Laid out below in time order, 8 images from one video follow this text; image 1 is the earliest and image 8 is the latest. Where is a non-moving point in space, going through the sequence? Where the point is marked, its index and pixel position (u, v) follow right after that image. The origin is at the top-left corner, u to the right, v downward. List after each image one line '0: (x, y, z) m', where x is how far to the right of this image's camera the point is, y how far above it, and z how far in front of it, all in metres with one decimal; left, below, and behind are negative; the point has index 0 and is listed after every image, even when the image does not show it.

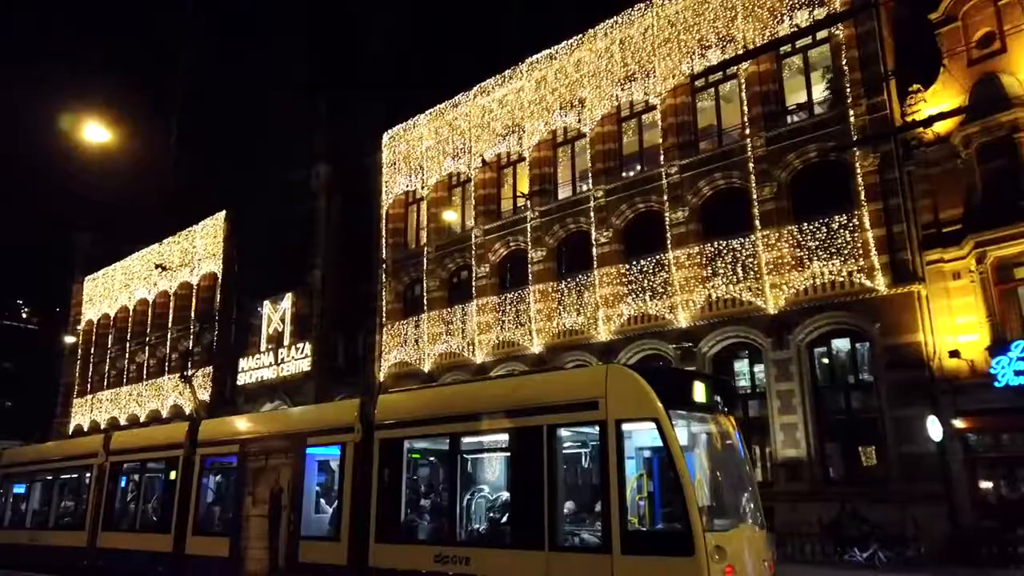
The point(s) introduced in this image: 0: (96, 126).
0: (-6.9, +2.7, +12.2) m
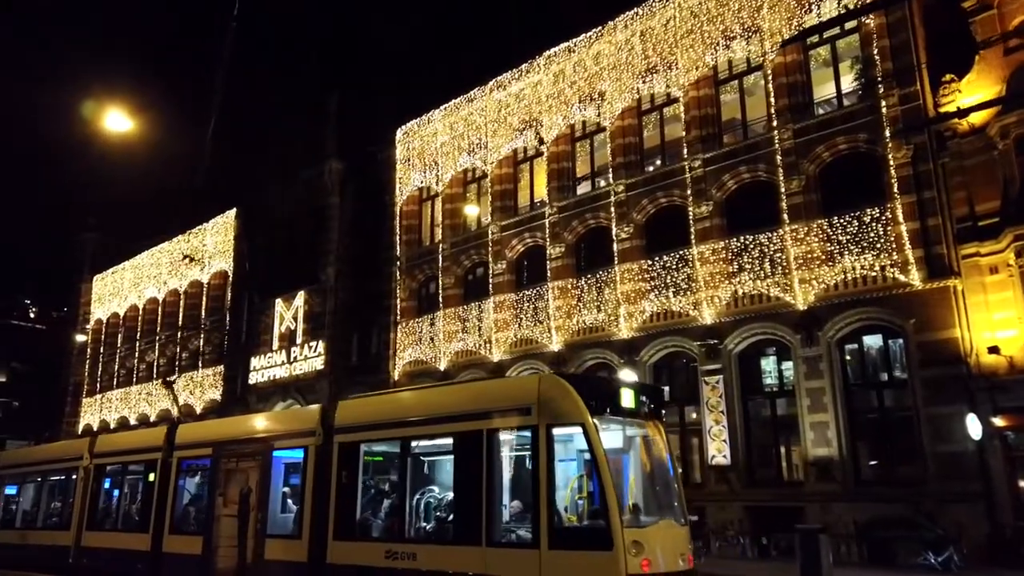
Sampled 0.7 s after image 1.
0: (-6.3, +2.8, +11.9) m
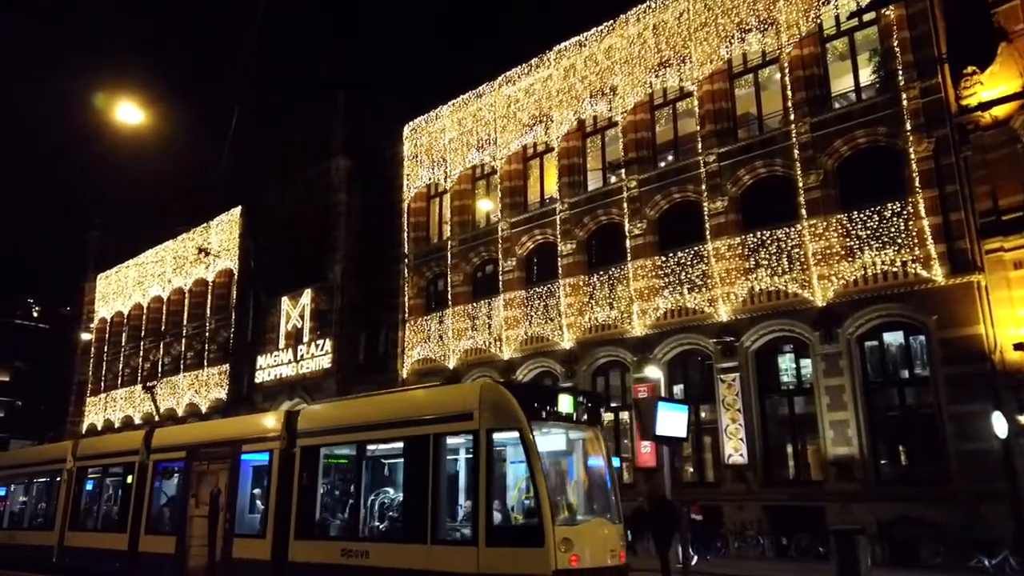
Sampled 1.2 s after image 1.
0: (-6.0, +2.9, +11.6) m
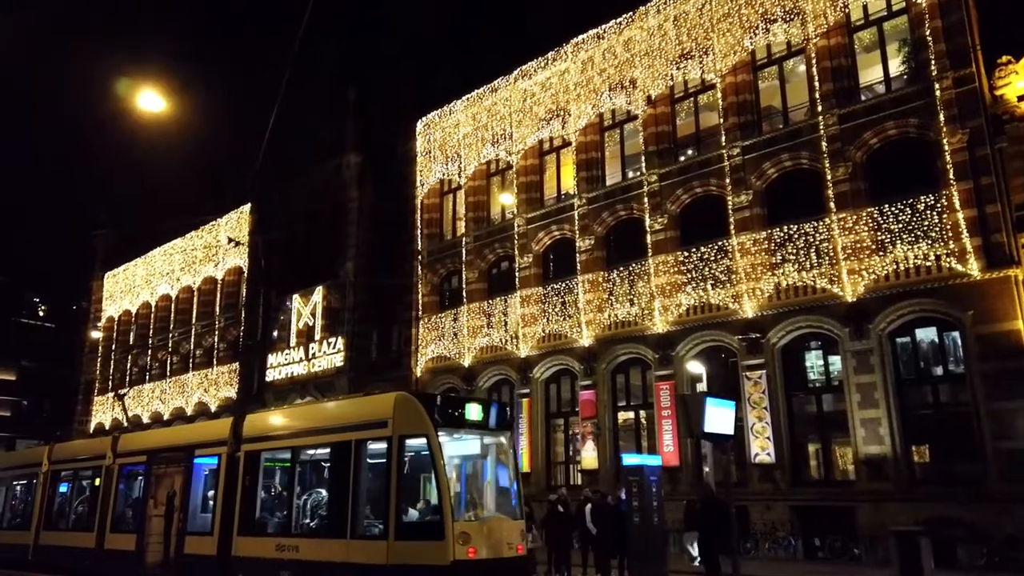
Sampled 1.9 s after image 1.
0: (-5.5, +3.0, +11.2) m
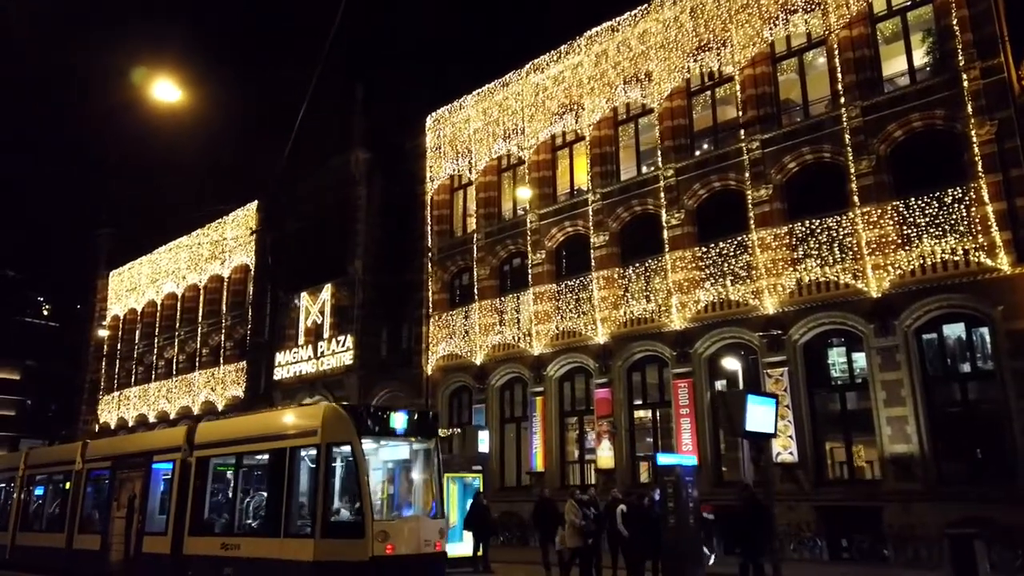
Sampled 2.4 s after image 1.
0: (-5.1, +3.1, +10.9) m
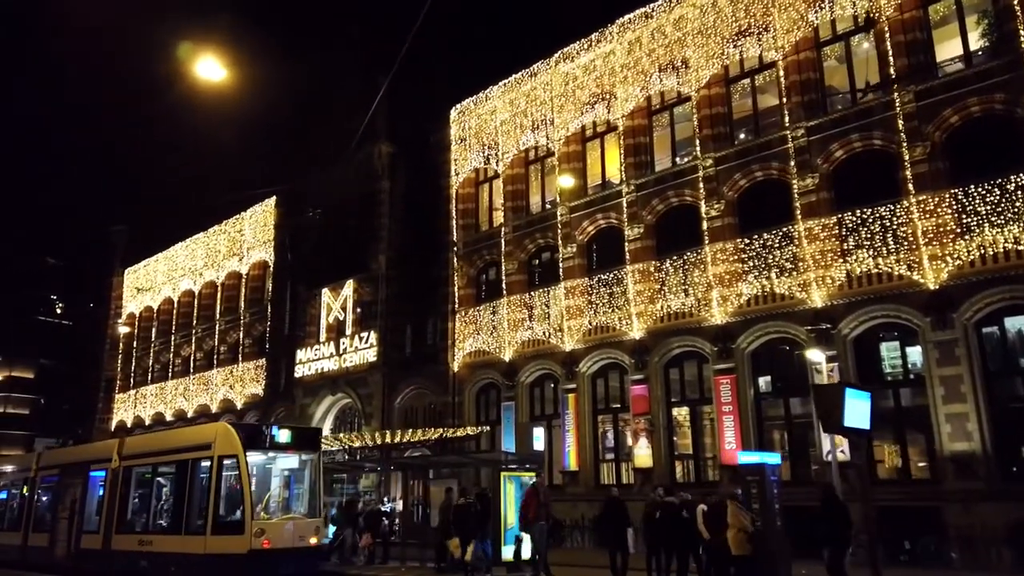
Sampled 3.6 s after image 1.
0: (-4.2, +3.2, +10.3) m
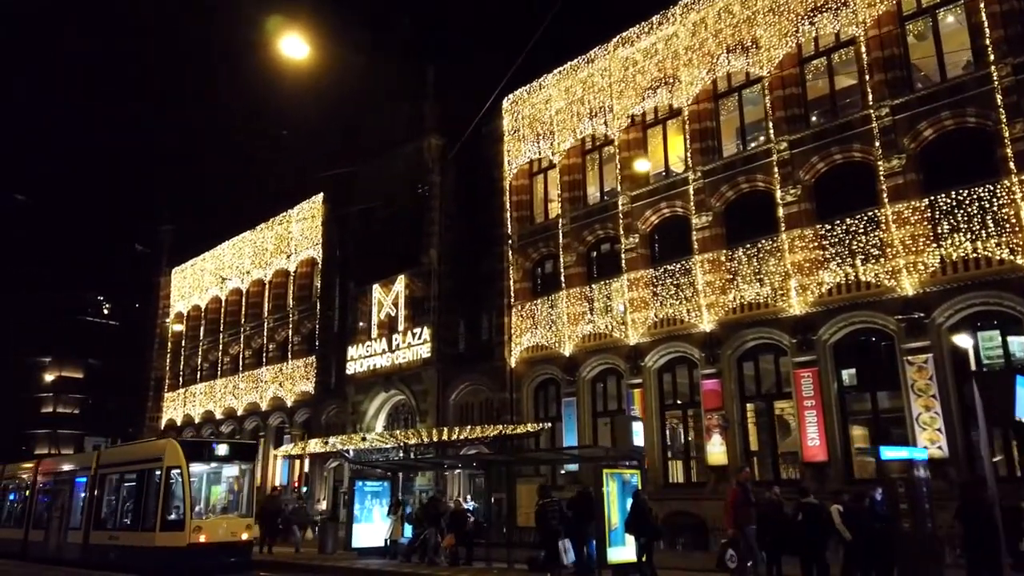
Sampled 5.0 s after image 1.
0: (-2.9, +3.4, +9.8) m
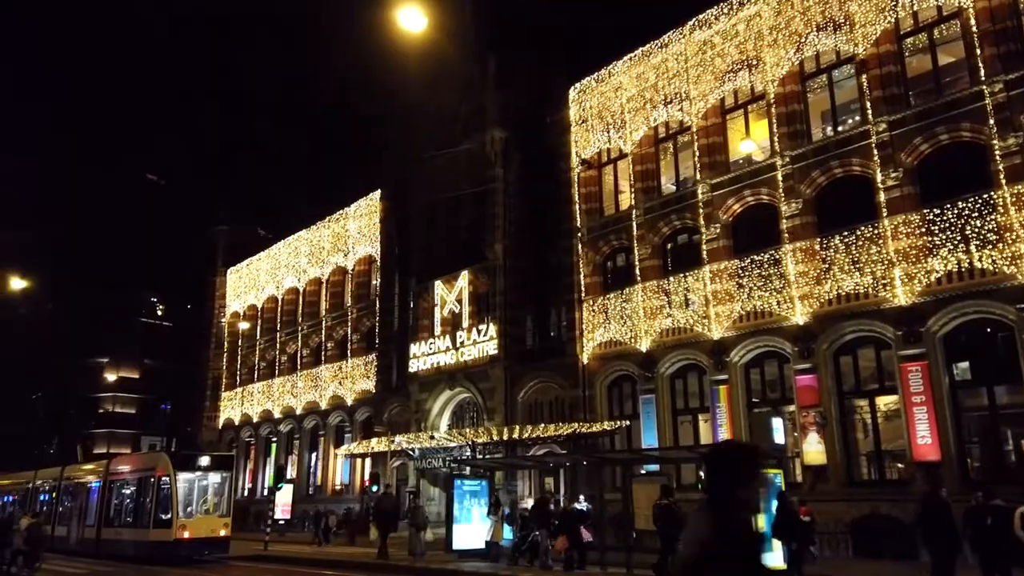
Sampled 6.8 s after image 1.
0: (-1.2, +3.6, +9.1) m
